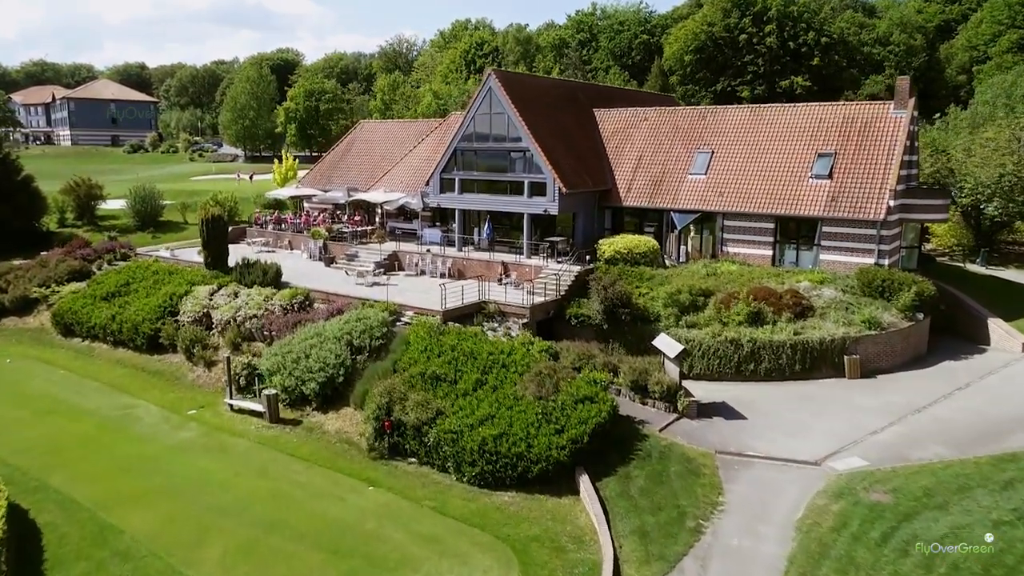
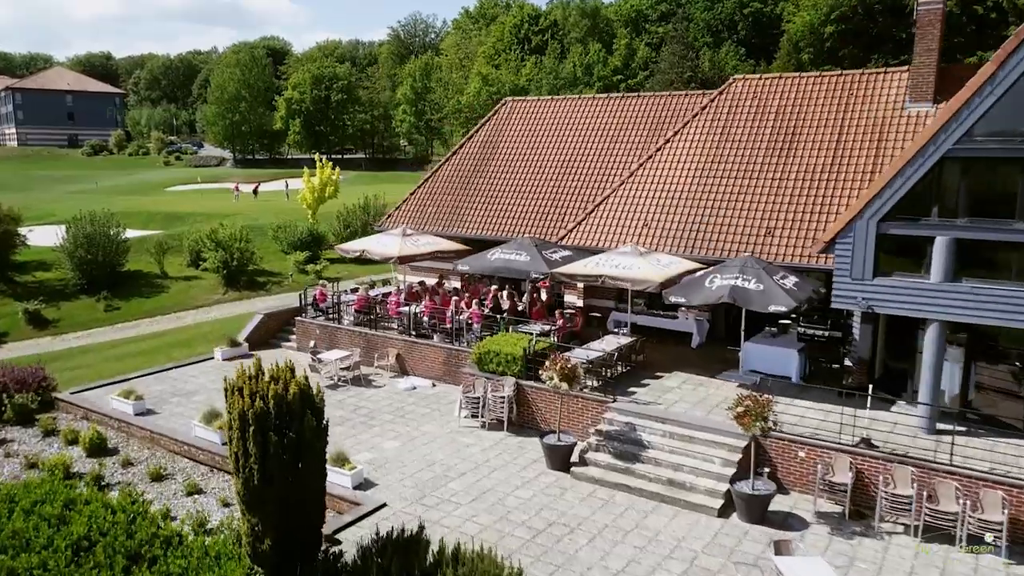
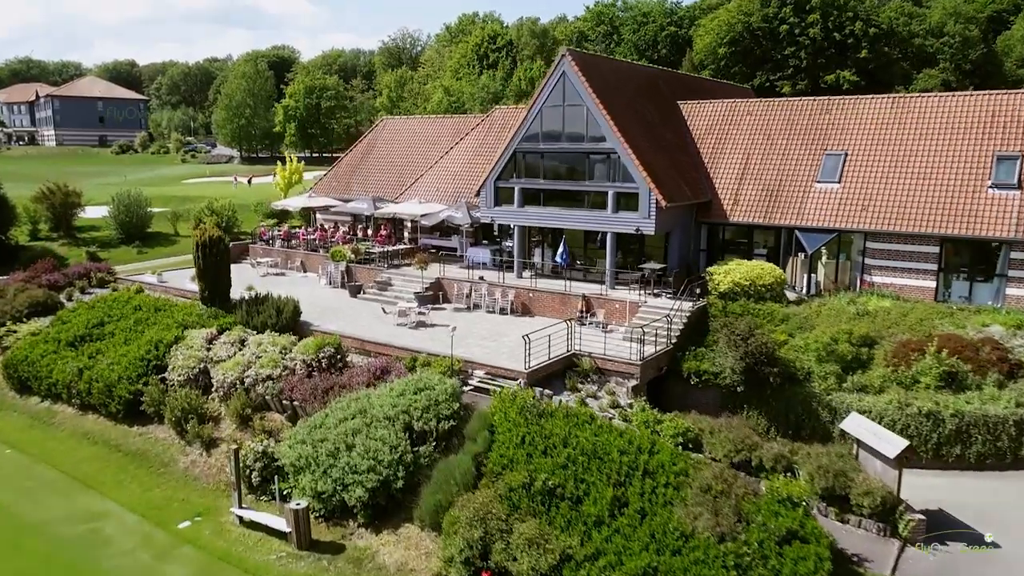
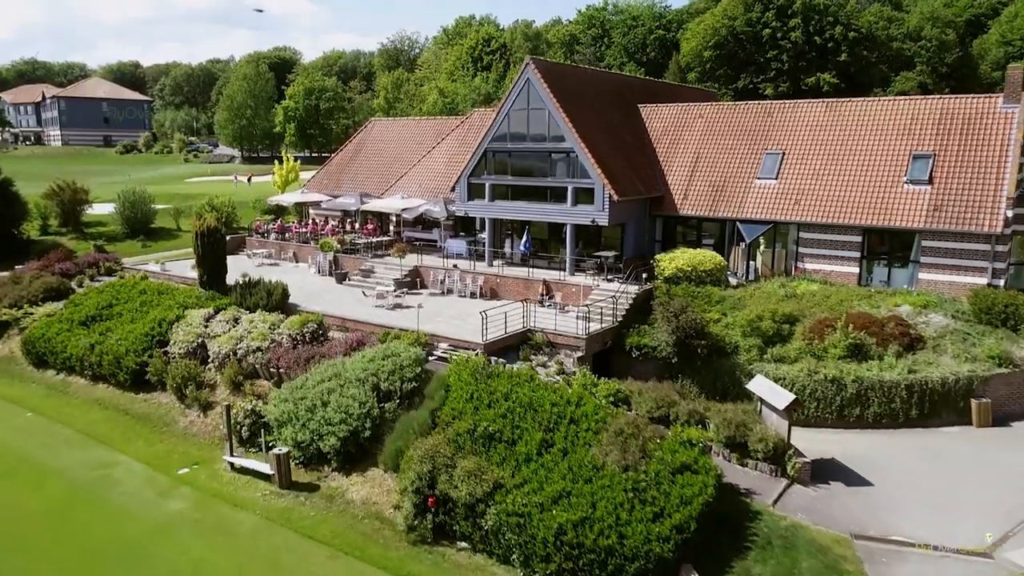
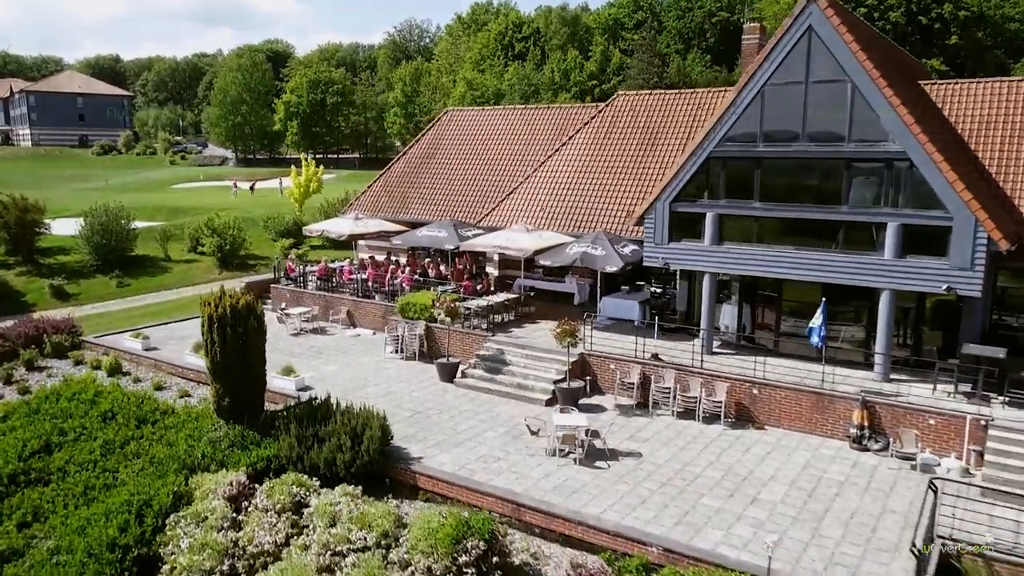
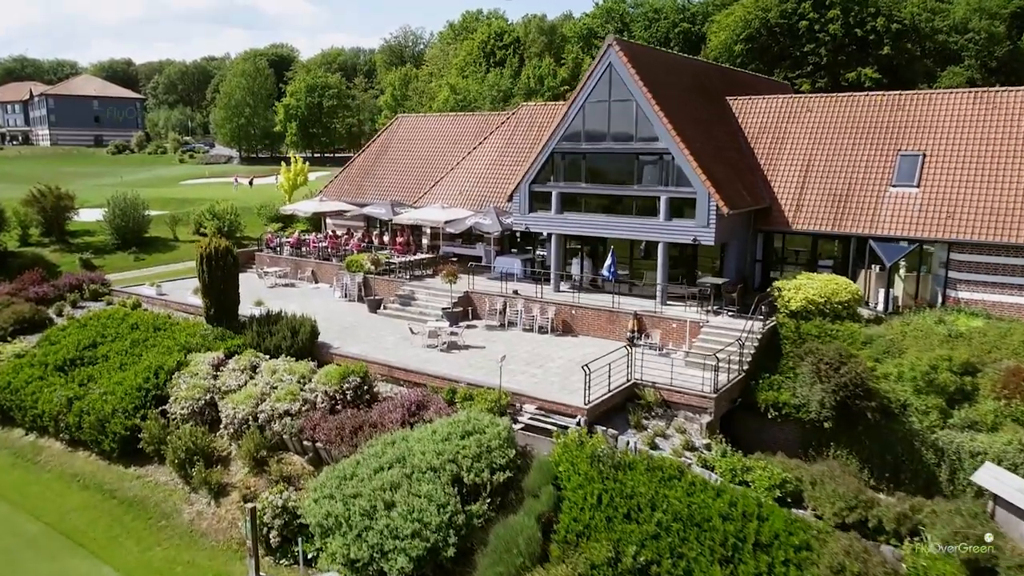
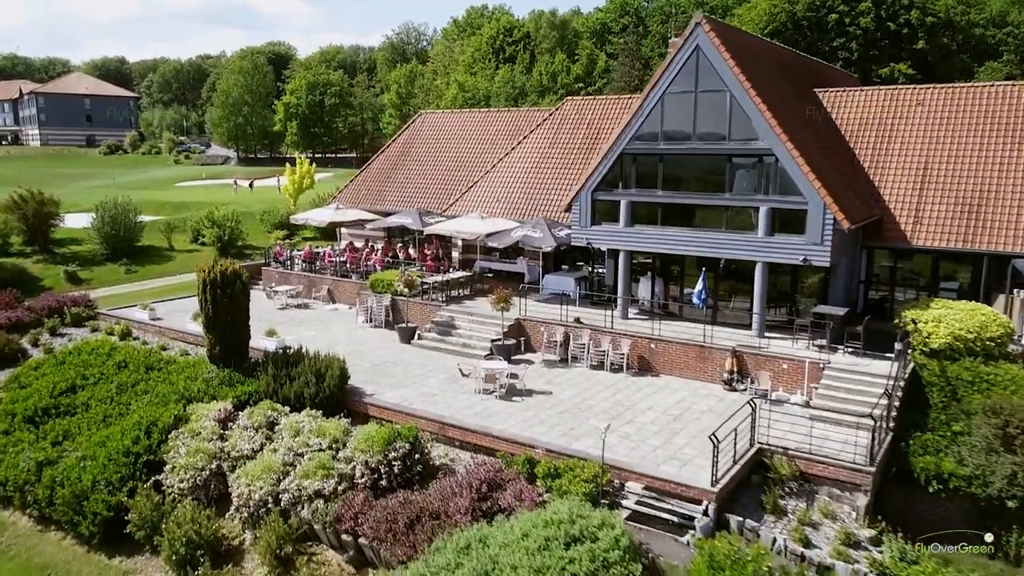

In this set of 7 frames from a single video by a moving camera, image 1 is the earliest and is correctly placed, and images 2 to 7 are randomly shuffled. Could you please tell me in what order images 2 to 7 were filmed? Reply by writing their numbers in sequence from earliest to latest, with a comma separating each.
4, 3, 6, 7, 5, 2
